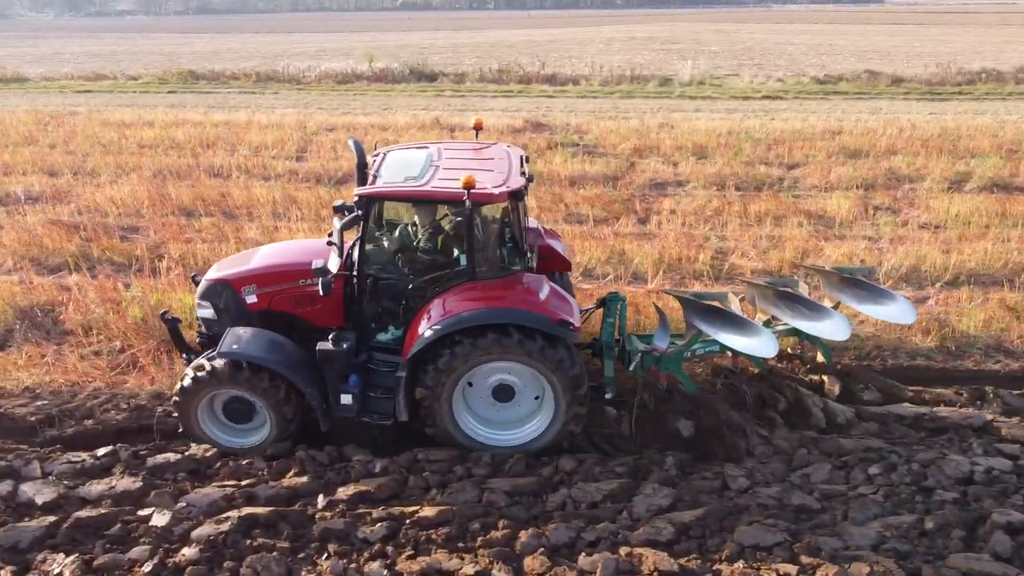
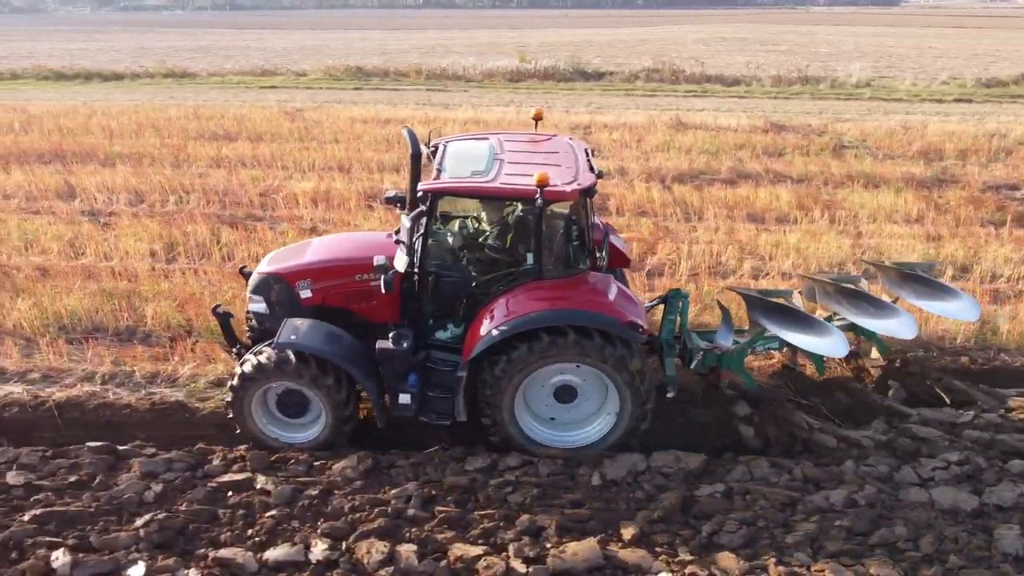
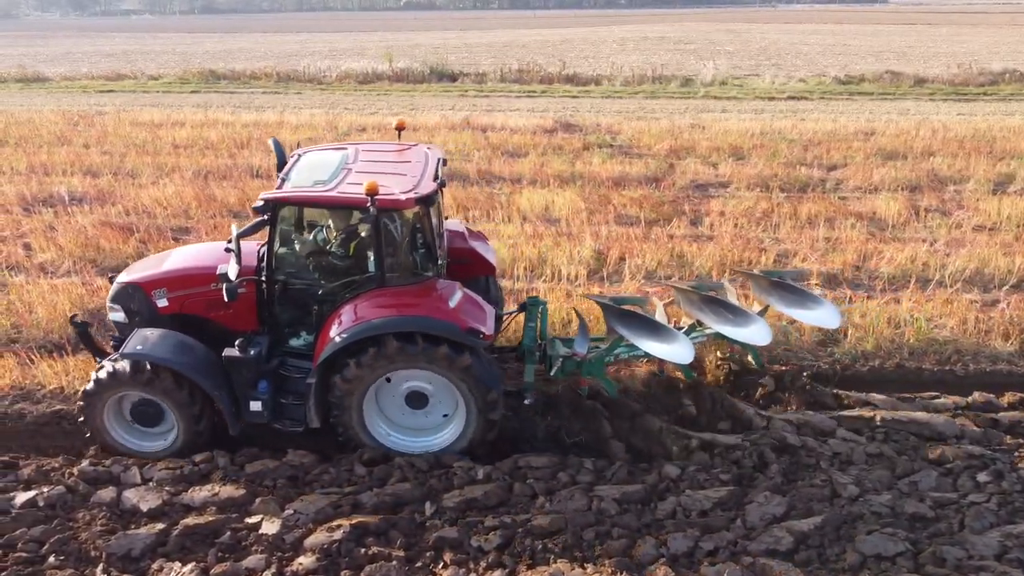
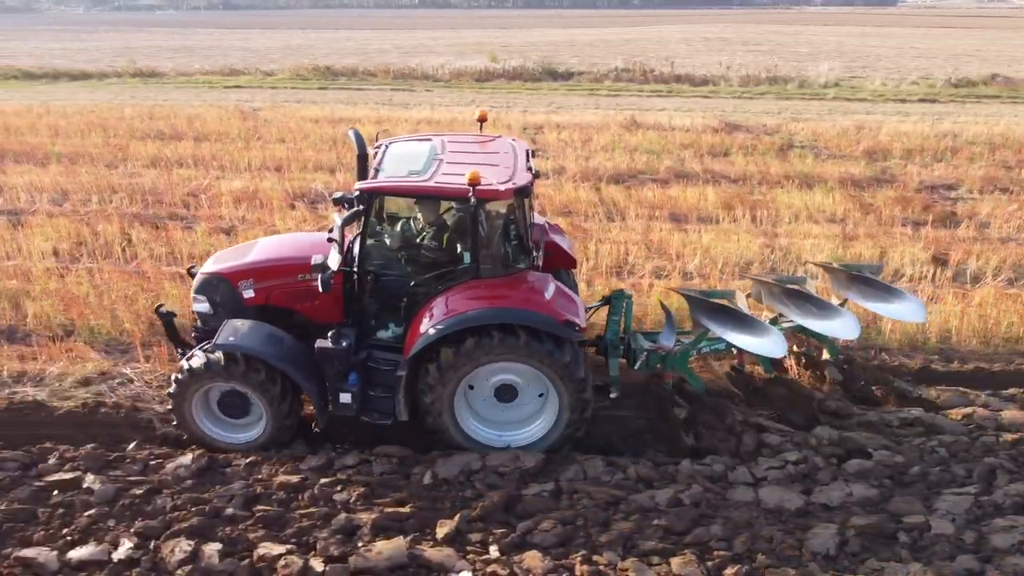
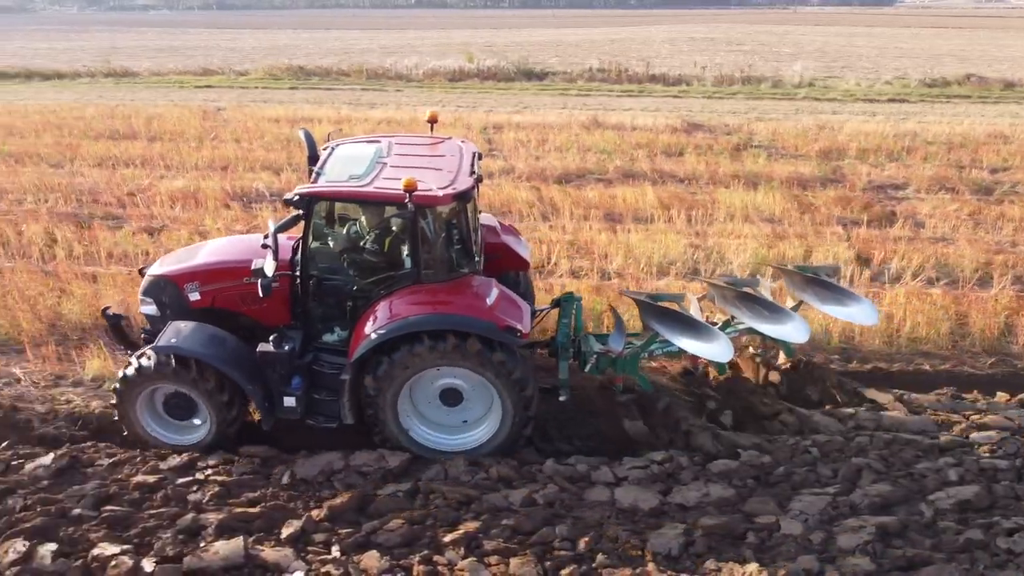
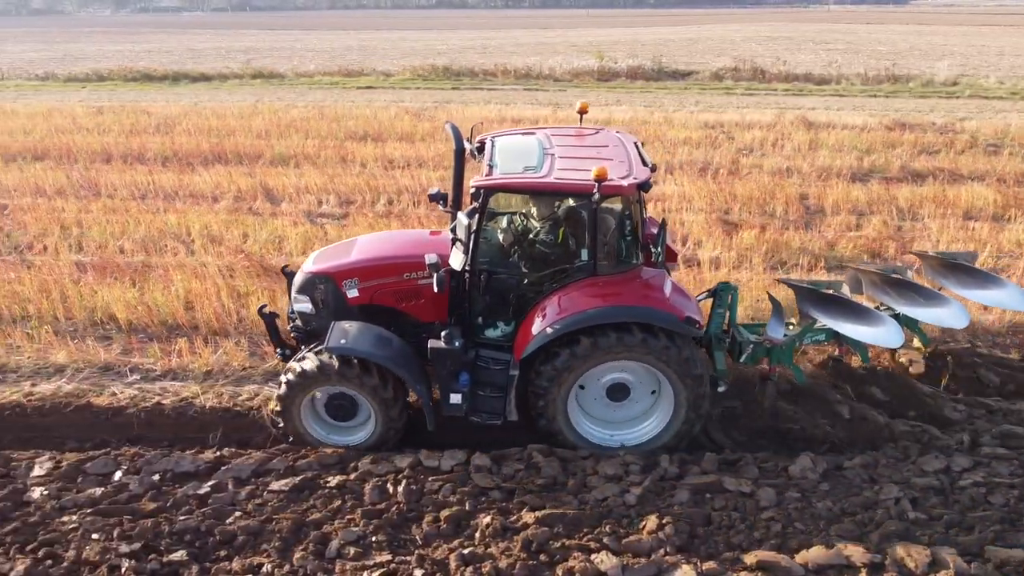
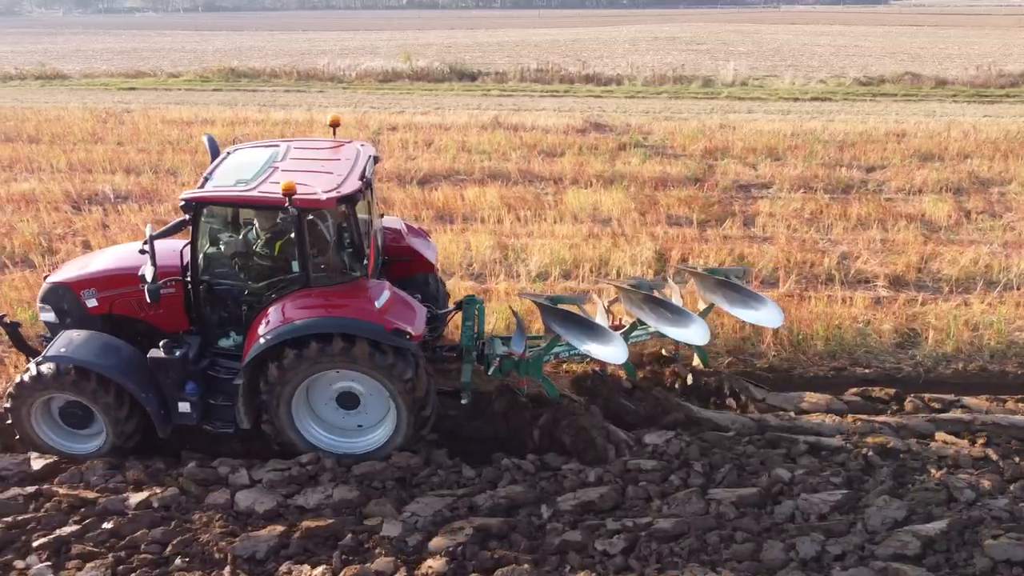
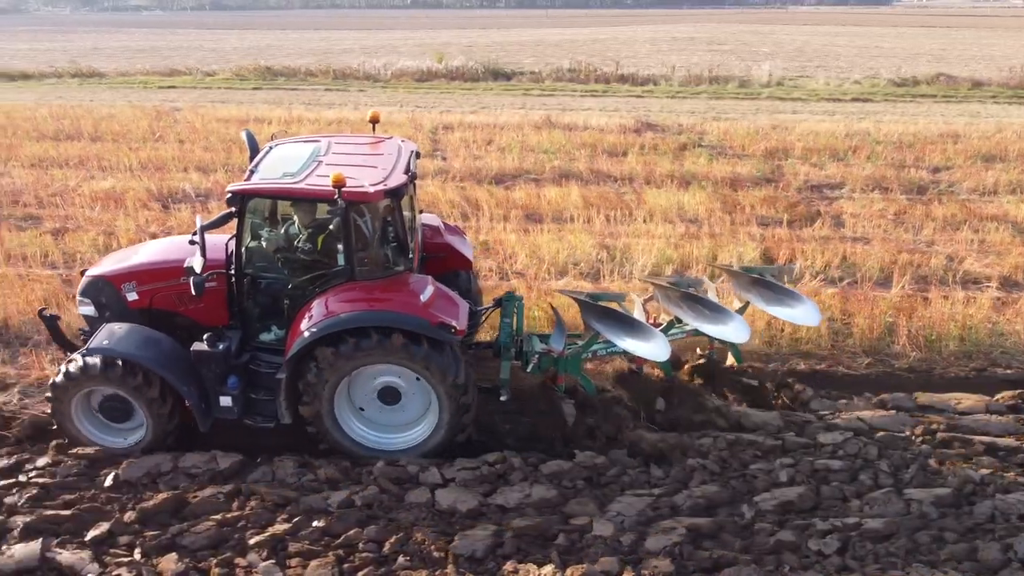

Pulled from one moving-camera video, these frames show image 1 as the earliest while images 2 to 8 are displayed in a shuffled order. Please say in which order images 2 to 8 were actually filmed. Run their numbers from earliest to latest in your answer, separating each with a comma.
3, 7, 8, 5, 4, 2, 6
